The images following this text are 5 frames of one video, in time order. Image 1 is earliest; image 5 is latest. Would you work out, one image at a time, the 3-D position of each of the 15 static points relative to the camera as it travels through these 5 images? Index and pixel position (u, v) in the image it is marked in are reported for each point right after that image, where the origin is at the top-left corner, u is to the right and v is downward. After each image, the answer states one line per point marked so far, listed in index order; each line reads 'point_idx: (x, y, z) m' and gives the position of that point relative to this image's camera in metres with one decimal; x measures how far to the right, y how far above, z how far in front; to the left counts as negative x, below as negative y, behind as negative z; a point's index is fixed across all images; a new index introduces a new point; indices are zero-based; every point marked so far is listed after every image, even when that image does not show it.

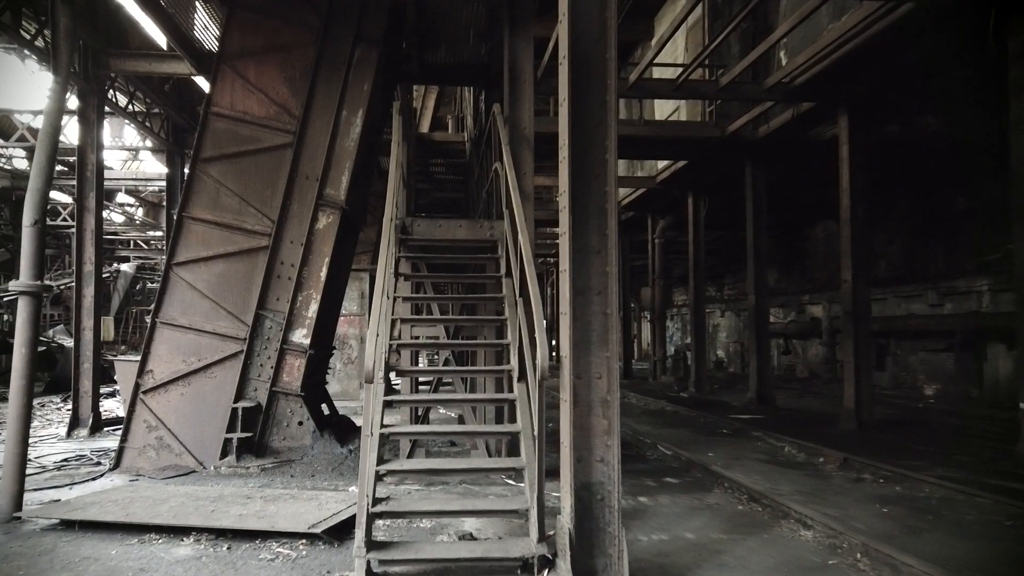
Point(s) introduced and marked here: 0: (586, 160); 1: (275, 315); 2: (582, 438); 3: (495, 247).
0: (+0.5, +0.9, +3.9) m
1: (-3.2, -0.4, +7.3) m
2: (+0.5, -1.0, +3.8) m
3: (-0.2, +0.5, +6.7) m
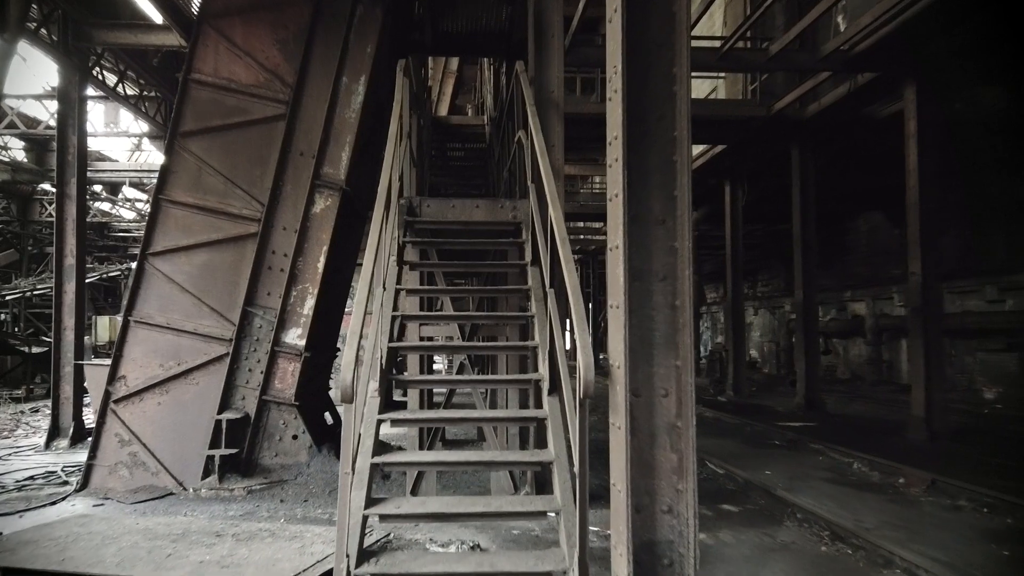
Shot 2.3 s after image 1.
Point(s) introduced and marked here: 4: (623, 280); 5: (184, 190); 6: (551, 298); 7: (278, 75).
0: (+0.7, +1.0, +2.8) m
1: (-2.9, -0.3, +6.4) m
2: (+0.7, -1.0, +2.8) m
3: (+0.1, +0.6, +5.6) m
4: (+0.5, +0.1, +2.7) m
5: (-3.8, +1.1, +6.4) m
6: (+0.3, -0.1, +4.0) m
7: (-2.7, +2.4, +6.3) m
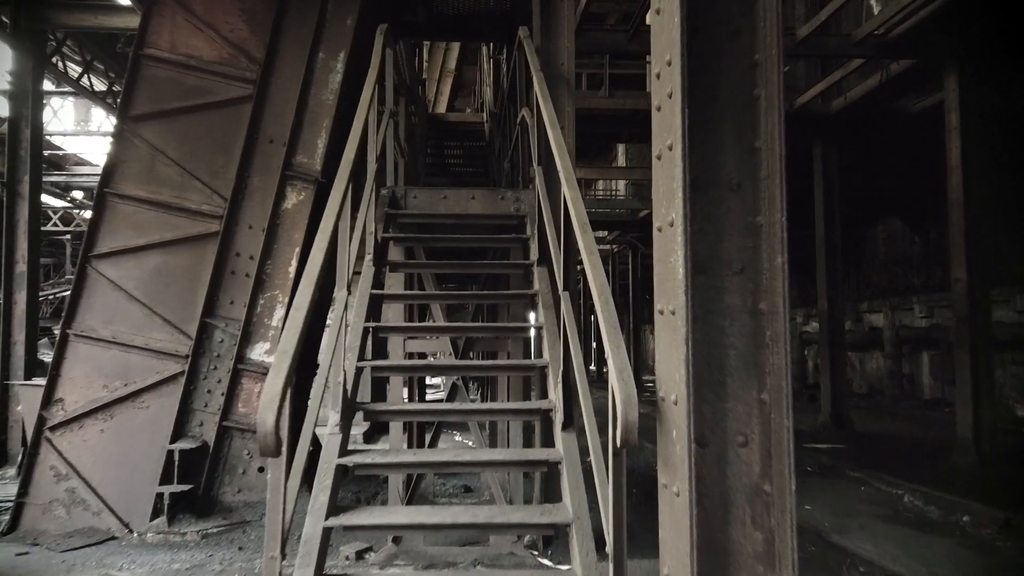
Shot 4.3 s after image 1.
0: (+0.7, +1.0, +2.0) m
1: (-2.8, -0.4, +5.5) m
2: (+0.7, -1.0, +1.9) m
3: (+0.1, +0.5, +4.7) m
4: (+0.5, +0.1, +1.8) m
5: (-3.8, +1.1, +5.5) m
6: (+0.3, -0.1, +3.2) m
7: (-2.7, +2.4, +5.5) m
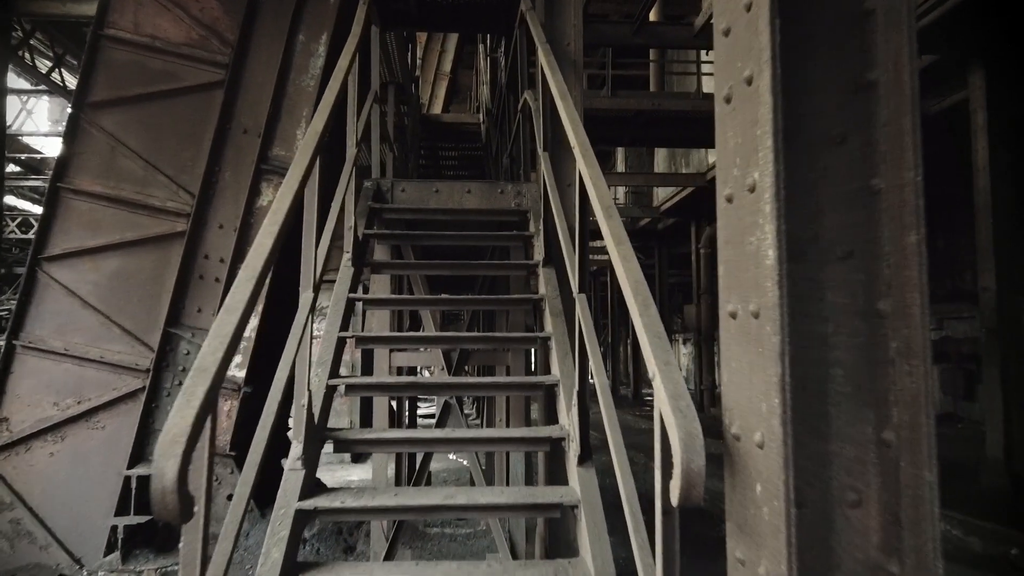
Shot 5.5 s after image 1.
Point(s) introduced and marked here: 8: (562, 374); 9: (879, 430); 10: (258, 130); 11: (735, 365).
0: (+0.7, +1.0, +1.4) m
1: (-2.8, -0.4, +4.9) m
2: (+0.7, -0.9, +1.3) m
3: (+0.1, +0.5, +4.2) m
4: (+0.6, +0.1, +1.2) m
5: (-3.8, +1.0, +4.9) m
6: (+0.3, -0.1, +2.6) m
7: (-2.7, +2.3, +4.9) m
8: (+0.3, -0.5, +2.9) m
9: (+0.9, -0.3, +1.3) m
10: (-2.3, +1.4, +4.9) m
11: (+0.5, -0.2, +1.3) m
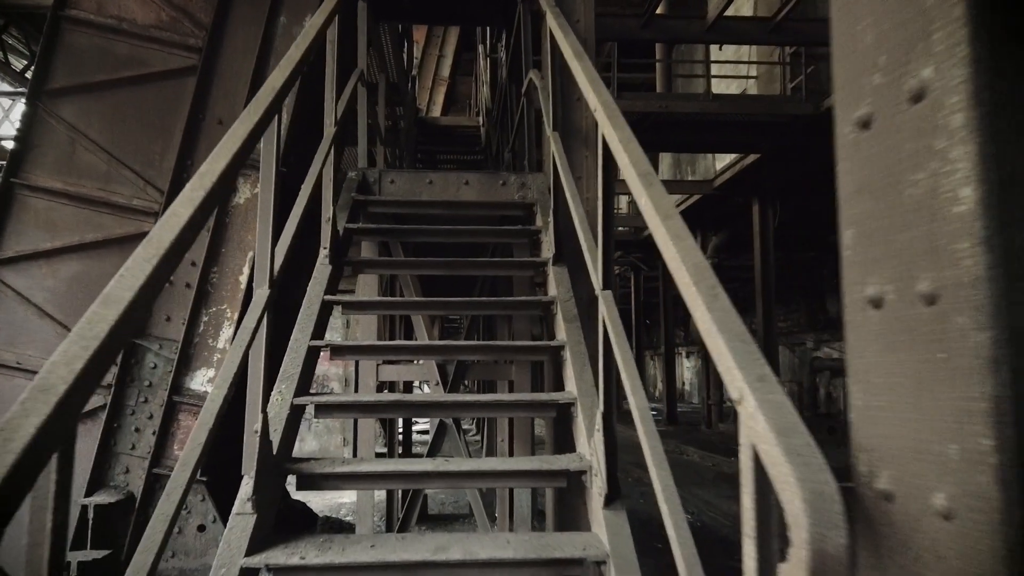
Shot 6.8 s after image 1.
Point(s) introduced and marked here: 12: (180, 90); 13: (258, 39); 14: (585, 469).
0: (+0.7, +1.0, +1.0) m
1: (-2.8, -0.5, +4.4) m
2: (+0.7, -0.9, +0.8) m
3: (+0.1, +0.5, +3.7) m
4: (+0.6, +0.1, +0.7) m
5: (-3.8, +0.9, +4.5) m
6: (+0.4, -0.1, +2.1) m
7: (-2.7, +2.3, +4.5) m
8: (+0.3, -0.5, +2.5) m
9: (+0.9, -0.3, +0.8) m
10: (-2.2, +1.4, +4.4) m
11: (+0.6, -0.1, +0.9) m
12: (-2.7, +1.6, +4.5) m
13: (-2.1, +2.0, +4.4) m
14: (+0.3, -0.7, +2.2) m
